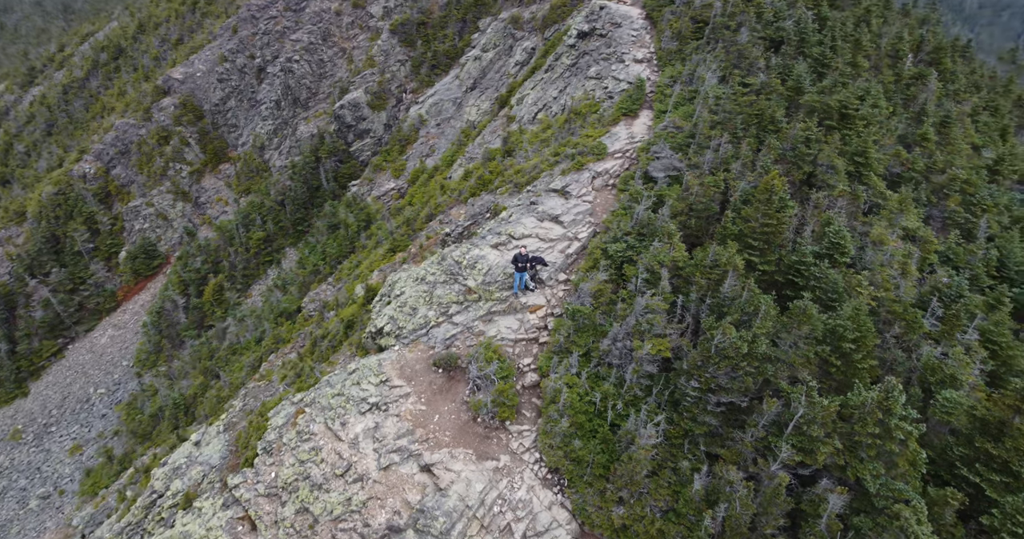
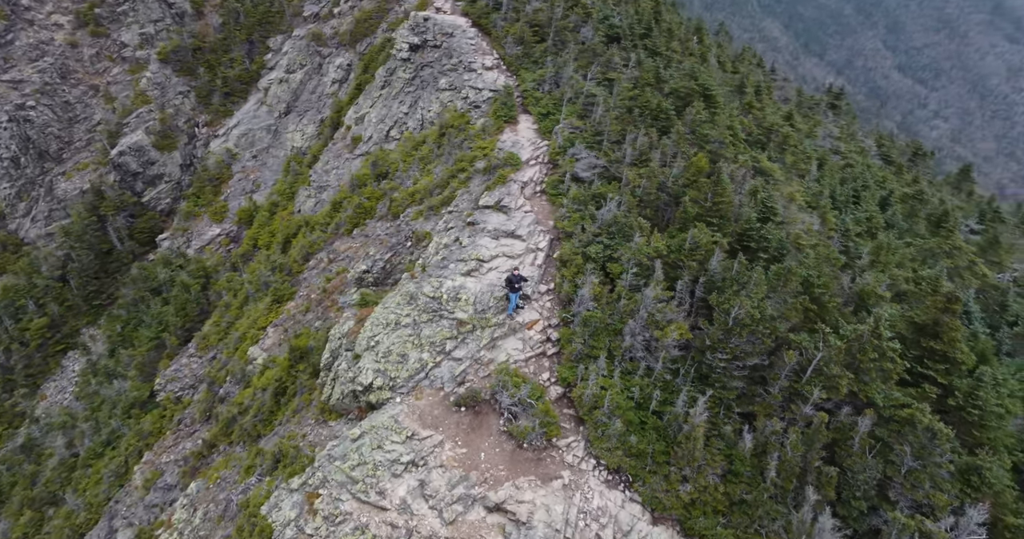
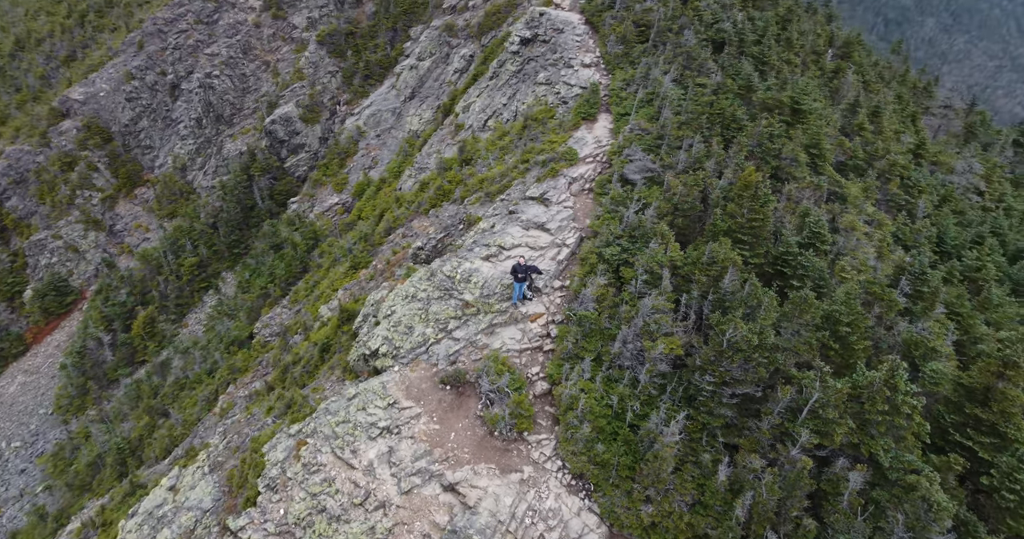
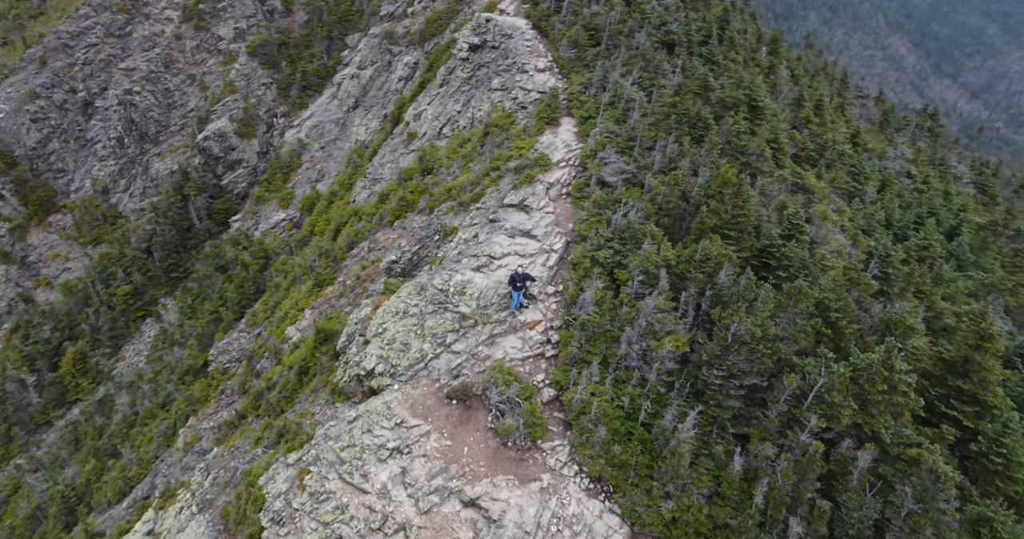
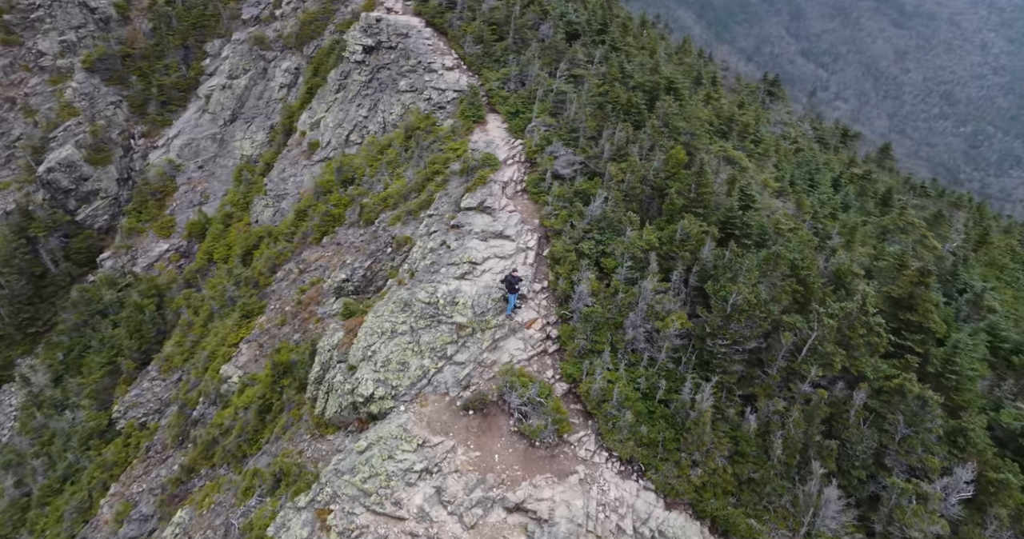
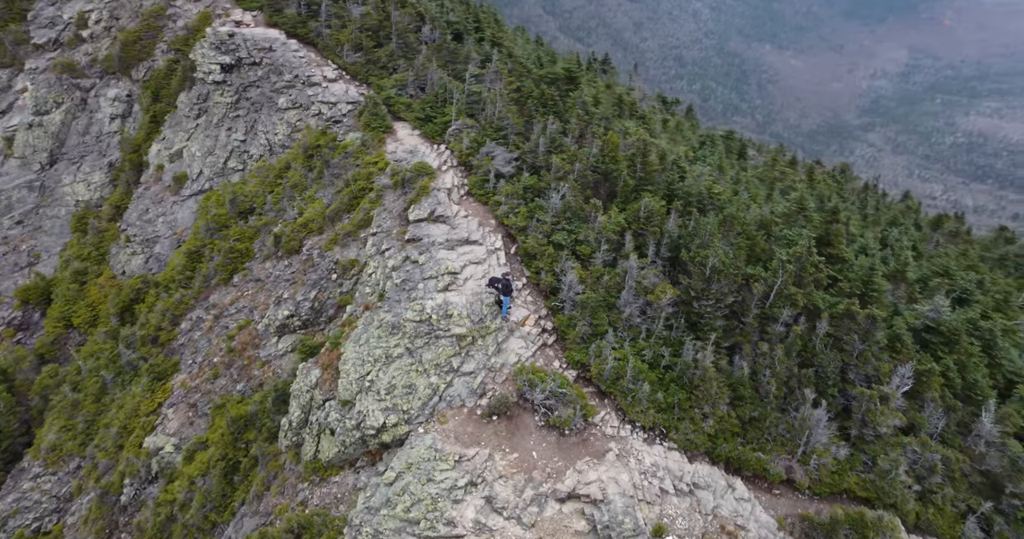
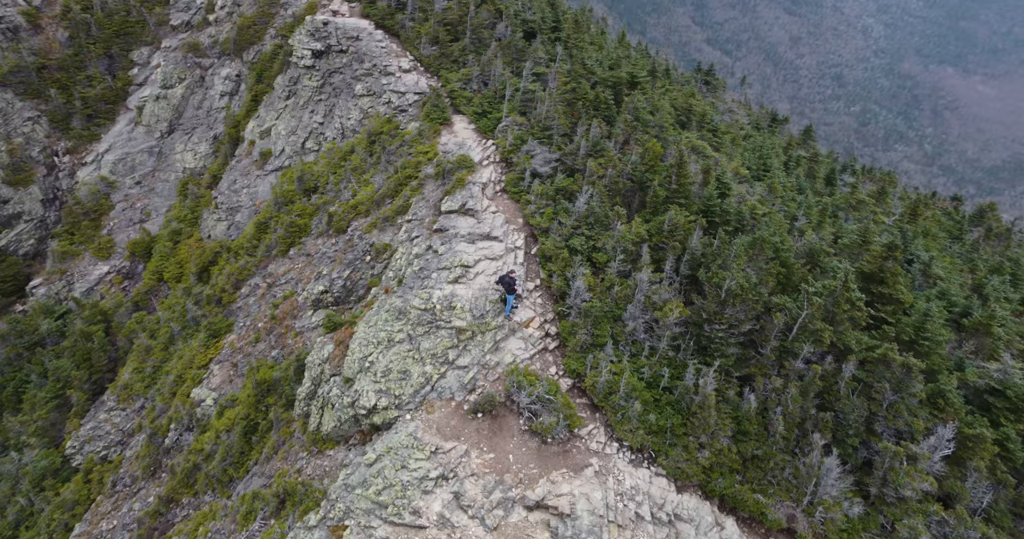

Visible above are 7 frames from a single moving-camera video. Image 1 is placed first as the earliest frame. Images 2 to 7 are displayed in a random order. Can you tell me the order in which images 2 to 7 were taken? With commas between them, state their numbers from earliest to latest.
3, 4, 2, 5, 7, 6
